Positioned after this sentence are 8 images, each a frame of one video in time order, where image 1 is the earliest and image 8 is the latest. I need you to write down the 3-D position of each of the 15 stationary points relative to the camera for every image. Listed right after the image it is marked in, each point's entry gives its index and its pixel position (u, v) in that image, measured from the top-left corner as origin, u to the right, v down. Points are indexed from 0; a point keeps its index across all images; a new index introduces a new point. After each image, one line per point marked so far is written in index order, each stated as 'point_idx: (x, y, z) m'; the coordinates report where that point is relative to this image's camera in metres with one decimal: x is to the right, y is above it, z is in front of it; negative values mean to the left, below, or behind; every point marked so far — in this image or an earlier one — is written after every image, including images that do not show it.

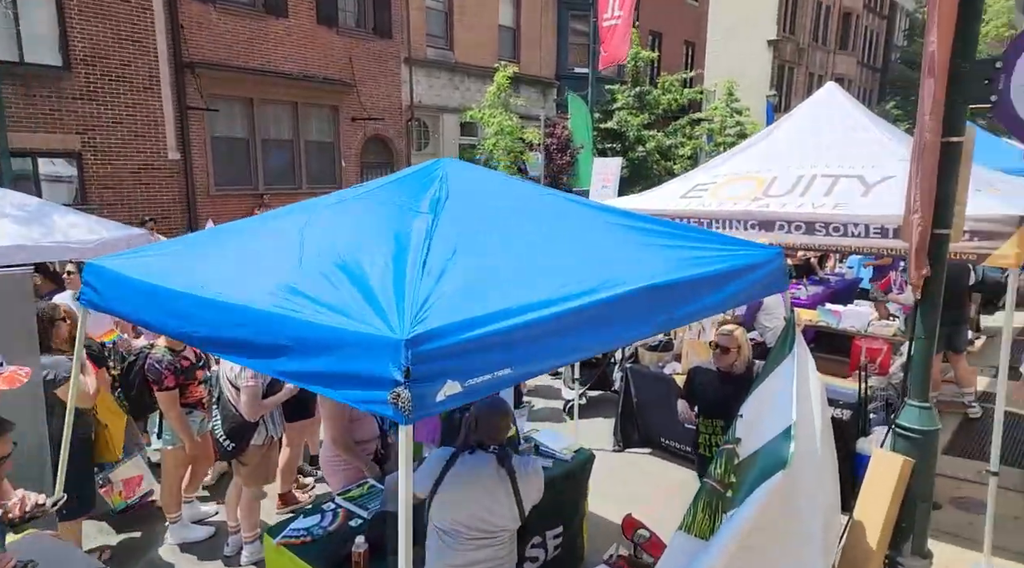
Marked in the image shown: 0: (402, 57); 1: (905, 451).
0: (-2.3, +4.6, +14.8) m
1: (+2.0, -0.8, +3.7) m
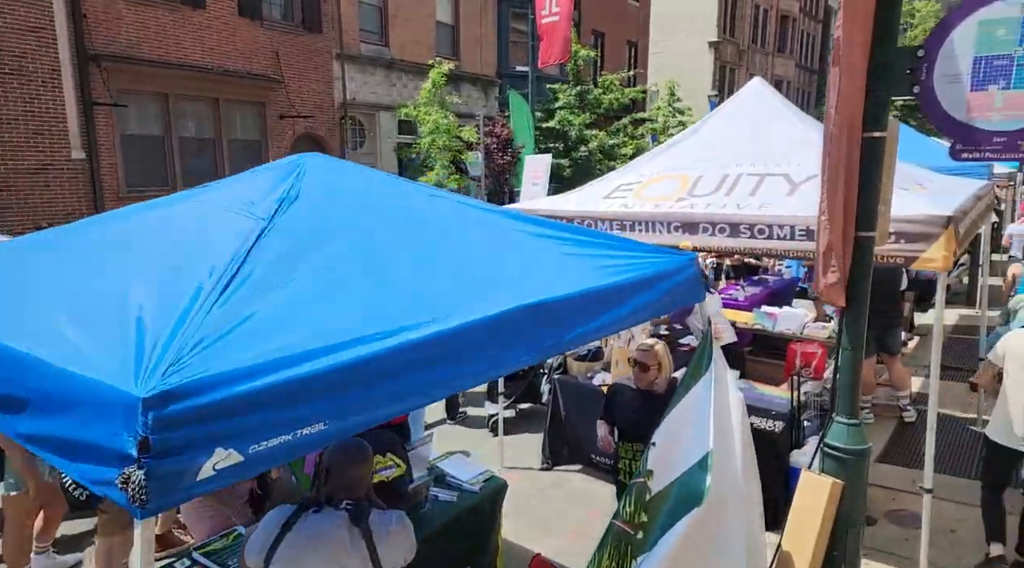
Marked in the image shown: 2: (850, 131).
0: (-3.5, +4.5, +14.3) m
1: (+1.5, -0.9, +3.4) m
2: (+1.4, +0.7, +3.1) m
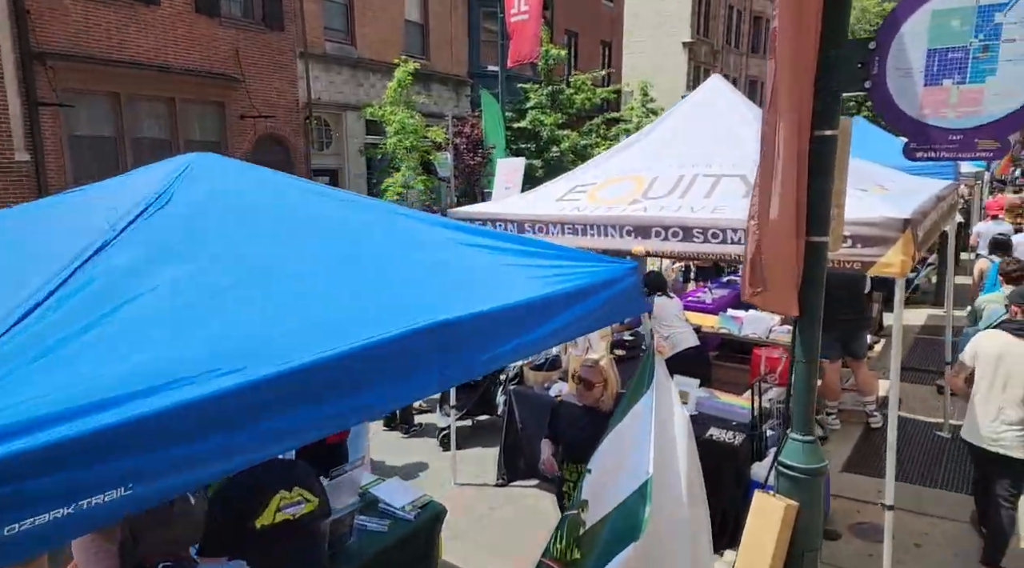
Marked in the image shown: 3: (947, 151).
0: (-4.2, +4.5, +13.9) m
1: (+1.2, -0.9, +3.2) m
2: (+1.1, +0.6, +2.9) m
3: (+1.7, +0.5, +2.9) m
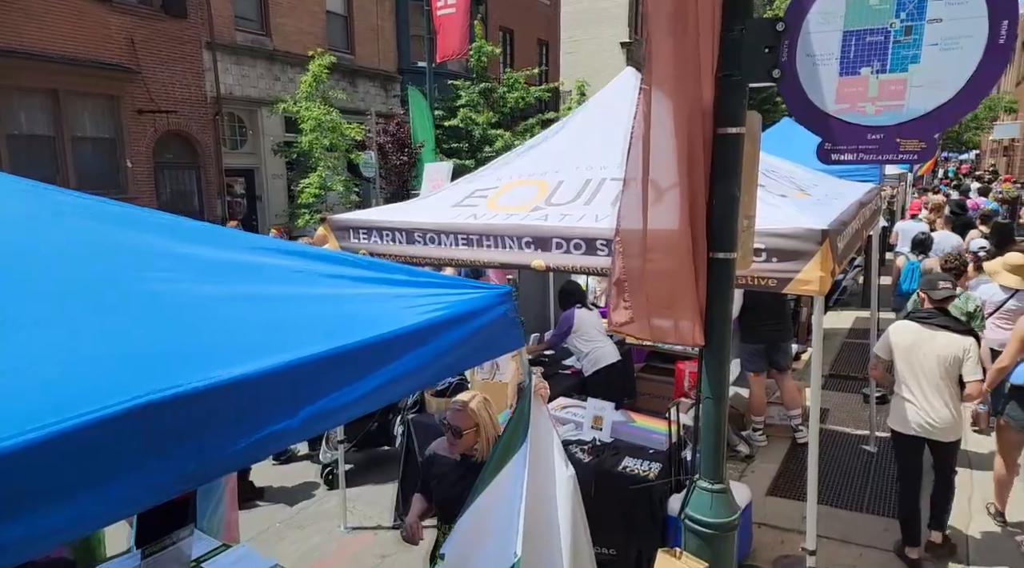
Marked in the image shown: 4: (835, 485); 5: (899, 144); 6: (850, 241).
0: (-5.5, +4.3, +13.0) m
1: (+0.7, -1.0, +2.8) m
2: (+0.6, +0.5, +2.5) m
3: (+1.2, +0.5, +2.5) m
4: (+2.4, -1.5, +5.5) m
5: (+1.3, +0.5, +2.4) m
6: (+1.7, +0.2, +3.7) m
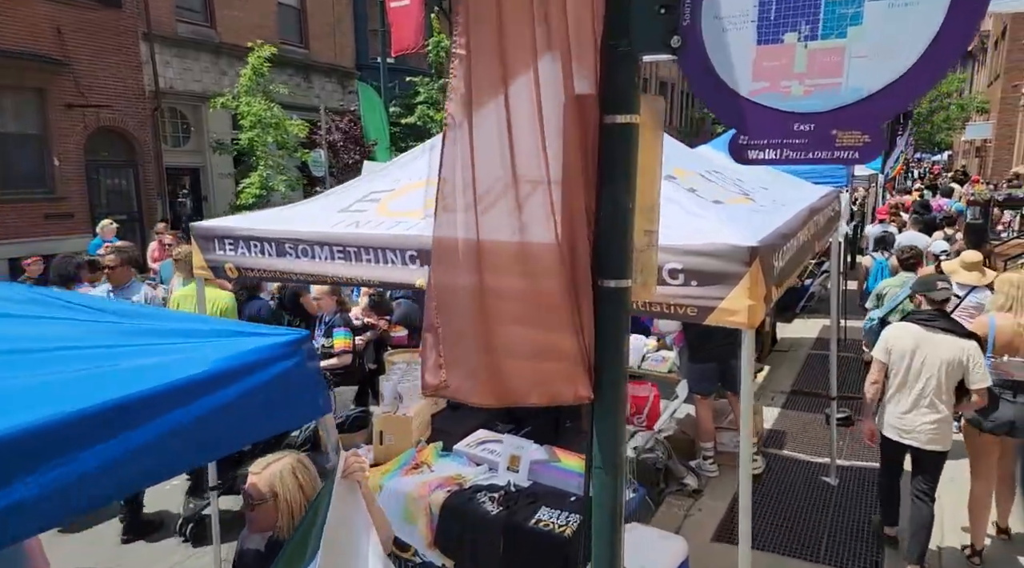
0: (-6.3, +4.2, +12.2) m
1: (+0.2, -1.1, +2.1) m
2: (+0.1, +0.4, +1.8) m
3: (+0.7, +0.3, +1.9) m
4: (+1.9, -1.6, +4.9) m
5: (+0.8, +0.4, +1.8) m
6: (+1.2, +0.1, +3.1) m
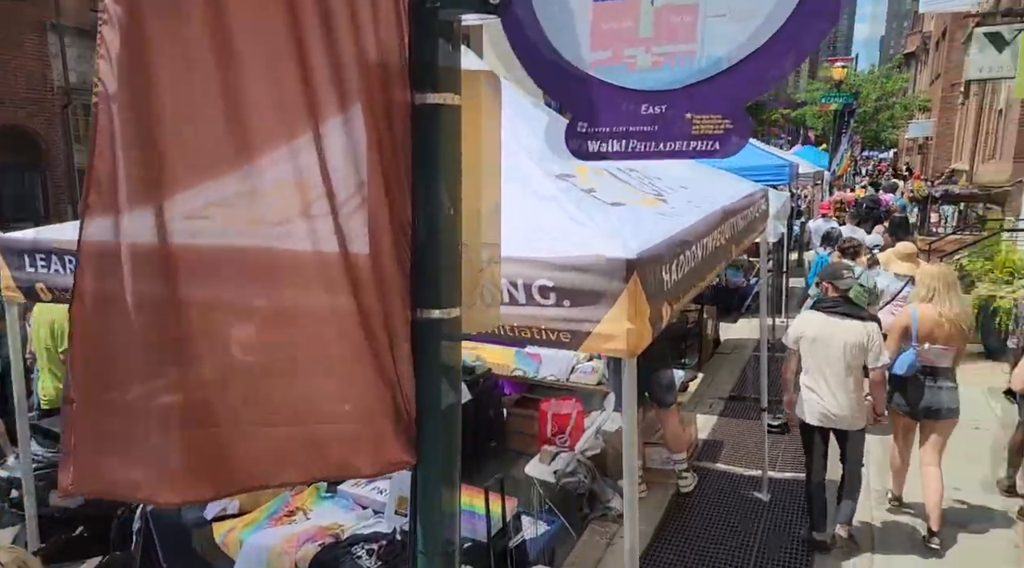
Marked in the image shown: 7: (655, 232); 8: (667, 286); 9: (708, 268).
0: (-7.3, +4.1, +11.4) m
1: (-0.2, -1.2, +1.7) m
2: (-0.3, +0.4, +1.4) m
3: (+0.3, +0.3, +1.5) m
4: (+1.3, -1.7, +4.5) m
5: (+0.4, +0.3, +1.4) m
6: (+0.7, 0.0, +2.7) m
7: (+0.5, +0.2, +2.5) m
8: (+0.5, 0.0, +2.3) m
9: (+0.9, +0.1, +3.2) m
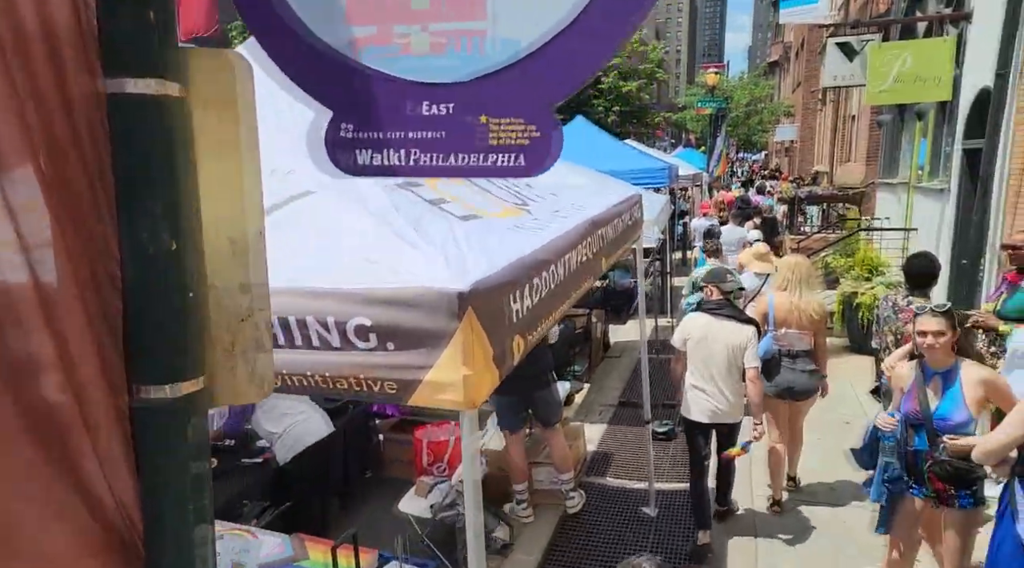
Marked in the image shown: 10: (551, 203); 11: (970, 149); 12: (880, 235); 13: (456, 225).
0: (-9.2, +3.6, +9.9) m
1: (-0.6, -1.3, +1.3) m
2: (-0.7, +0.3, +1.0) m
3: (-0.1, +0.2, +1.1) m
4: (+0.6, -1.7, +4.3) m
5: (0.0, +0.2, +1.1) m
6: (+0.1, 0.0, +2.4) m
7: (0.0, +0.1, +2.2) m
8: (0.0, -0.1, +2.0) m
9: (+0.2, 0.0, +2.9) m
10: (+0.2, +0.4, +3.7) m
11: (+4.8, +1.4, +7.7) m
12: (+5.6, +0.7, +11.2) m
13: (-0.2, +0.2, +2.4) m
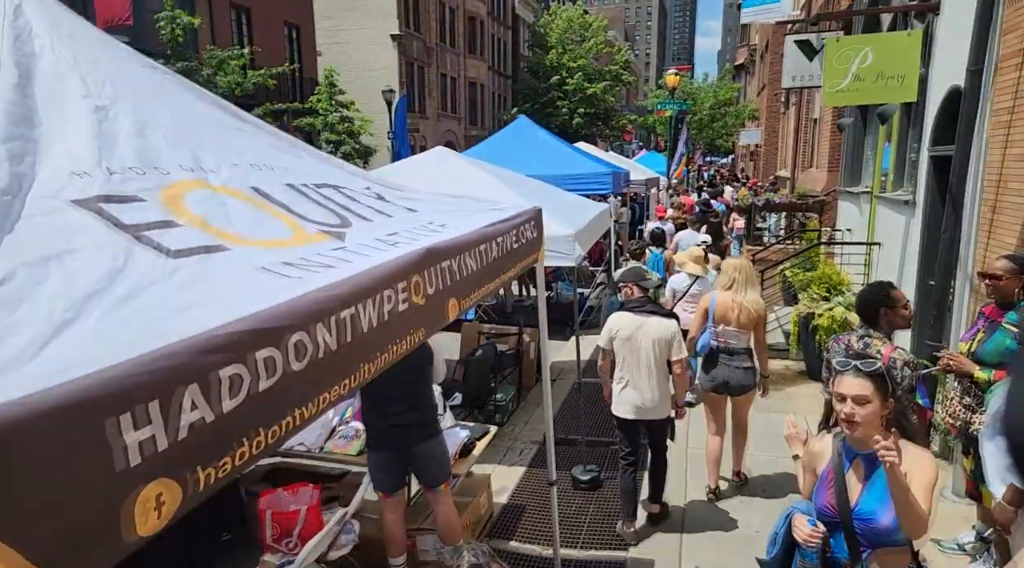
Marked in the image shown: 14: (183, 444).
0: (-10.1, +3.4, +8.6) m
1: (-1.1, -1.5, +0.3) m
2: (-1.2, +0.1, 0.0) m
3: (-0.7, 0.0, +0.1) m
4: (-0.1, -1.9, +3.3) m
5: (-0.5, 0.0, +0.1) m
6: (-0.5, -0.2, +1.5) m
7: (-0.6, -0.1, +1.2) m
8: (-0.6, -0.3, +1.0) m
9: (-0.4, -0.2, +1.9) m
10: (-0.4, +0.2, +2.7) m
11: (+4.0, +1.2, +6.9) m
12: (+4.7, +0.5, +10.4) m
13: (-0.8, 0.0, +1.4) m
14: (-0.5, -0.3, +1.1) m
